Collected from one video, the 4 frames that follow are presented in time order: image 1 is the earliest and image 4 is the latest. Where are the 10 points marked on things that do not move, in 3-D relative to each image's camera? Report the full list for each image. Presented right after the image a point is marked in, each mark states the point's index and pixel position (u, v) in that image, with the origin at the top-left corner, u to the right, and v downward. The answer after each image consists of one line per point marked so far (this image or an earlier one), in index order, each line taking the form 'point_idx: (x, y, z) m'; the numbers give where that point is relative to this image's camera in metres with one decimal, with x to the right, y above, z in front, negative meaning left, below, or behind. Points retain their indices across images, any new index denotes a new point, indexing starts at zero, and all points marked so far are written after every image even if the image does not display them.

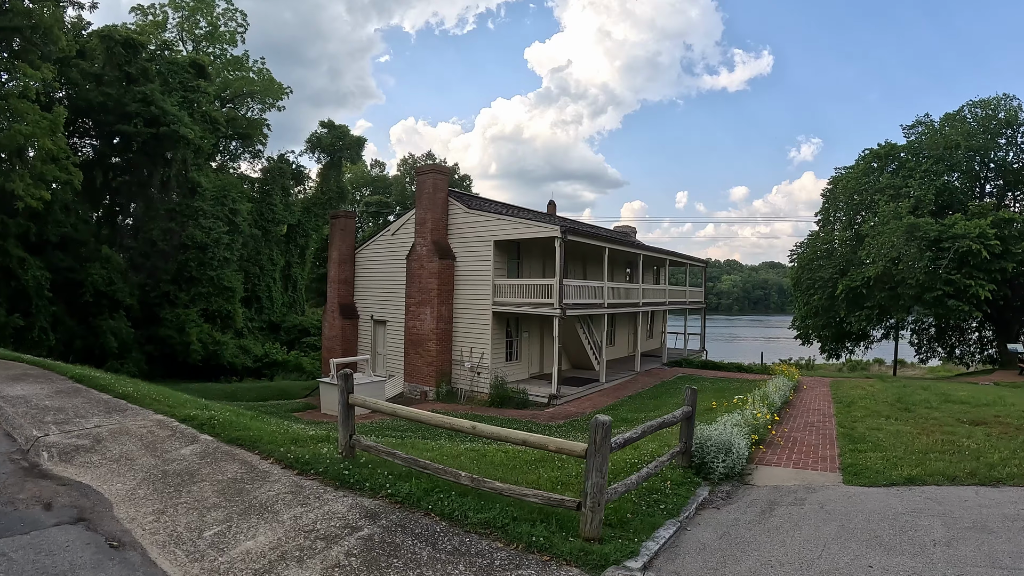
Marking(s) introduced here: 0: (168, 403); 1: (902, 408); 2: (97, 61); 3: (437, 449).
0: (-4.3, -1.5, +6.4) m
1: (+8.7, -2.7, +11.3) m
2: (-14.5, +7.8, +18.2) m
3: (-0.7, -1.6, +5.2) m
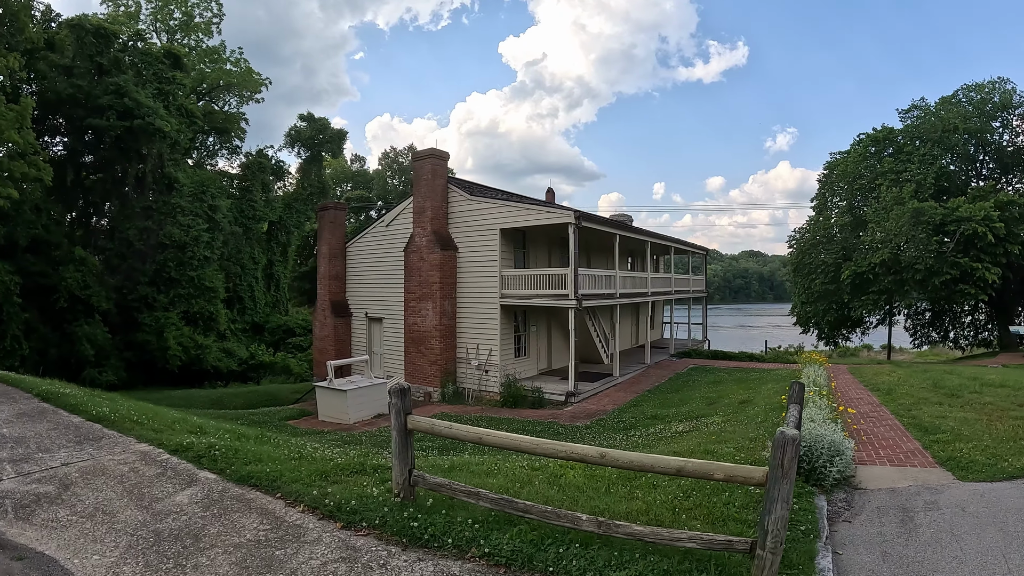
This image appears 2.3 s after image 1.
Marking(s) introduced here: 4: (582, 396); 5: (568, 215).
0: (-3.7, -1.4, +5.3) m
1: (+9.1, -2.3, +10.7) m
2: (-14.6, +7.8, +16.7) m
3: (-0.1, -1.5, +4.2) m
4: (+1.8, -2.8, +13.1) m
5: (+1.4, +1.9, +13.0) m
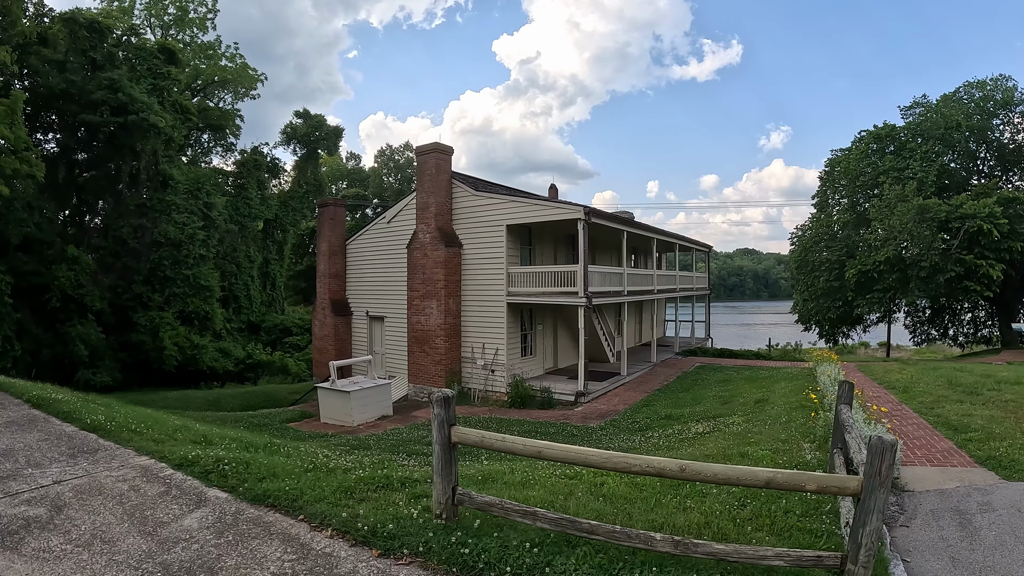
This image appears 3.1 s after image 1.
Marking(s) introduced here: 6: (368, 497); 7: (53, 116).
0: (-3.5, -1.4, +5.0) m
1: (+9.3, -2.2, +10.4) m
2: (-14.4, +7.8, +16.2) m
3: (+0.2, -1.5, +3.9) m
4: (+2.0, -2.7, +12.8) m
5: (+1.6, +1.9, +12.6) m
6: (-1.0, -1.3, +3.3) m
7: (-15.2, +5.8, +16.6) m
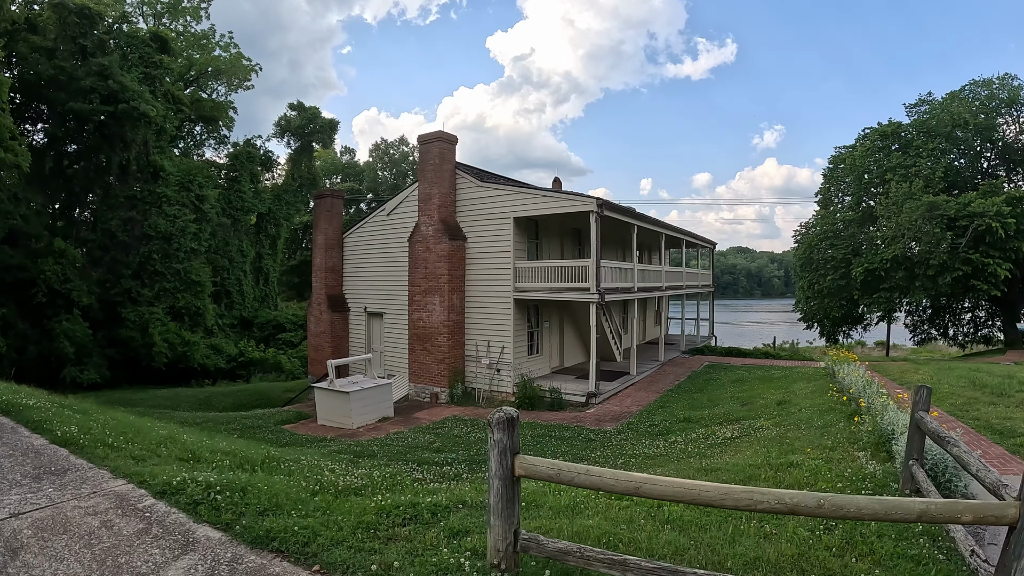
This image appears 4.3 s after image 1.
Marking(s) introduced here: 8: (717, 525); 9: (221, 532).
0: (-3.2, -1.3, +4.3) m
1: (+9.5, -2.1, +10.0) m
2: (-14.3, +8.0, +15.3) m
3: (+0.4, -1.4, +3.3) m
4: (+2.2, -2.6, +12.3) m
5: (+1.8, +2.0, +12.1) m
6: (-0.7, -1.2, +2.7) m
7: (-15.0, +6.0, +15.8) m
8: (+1.2, -1.4, +2.9) m
9: (-1.7, -1.3, +2.9) m
